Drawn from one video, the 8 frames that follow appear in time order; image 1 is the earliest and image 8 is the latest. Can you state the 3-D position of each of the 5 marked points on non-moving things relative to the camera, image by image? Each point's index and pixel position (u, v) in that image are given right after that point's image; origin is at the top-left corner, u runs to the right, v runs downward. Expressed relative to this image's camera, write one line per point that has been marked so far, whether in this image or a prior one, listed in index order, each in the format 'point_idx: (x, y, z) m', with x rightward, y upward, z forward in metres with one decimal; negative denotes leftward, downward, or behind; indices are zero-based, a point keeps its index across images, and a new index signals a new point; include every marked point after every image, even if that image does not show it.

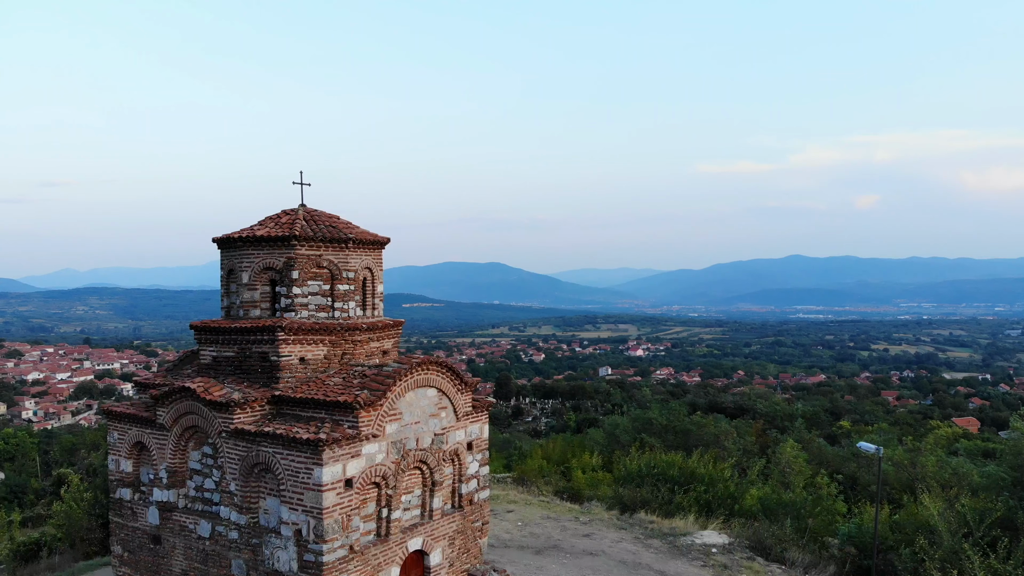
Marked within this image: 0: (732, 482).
0: (+4.4, -3.9, +12.5) m
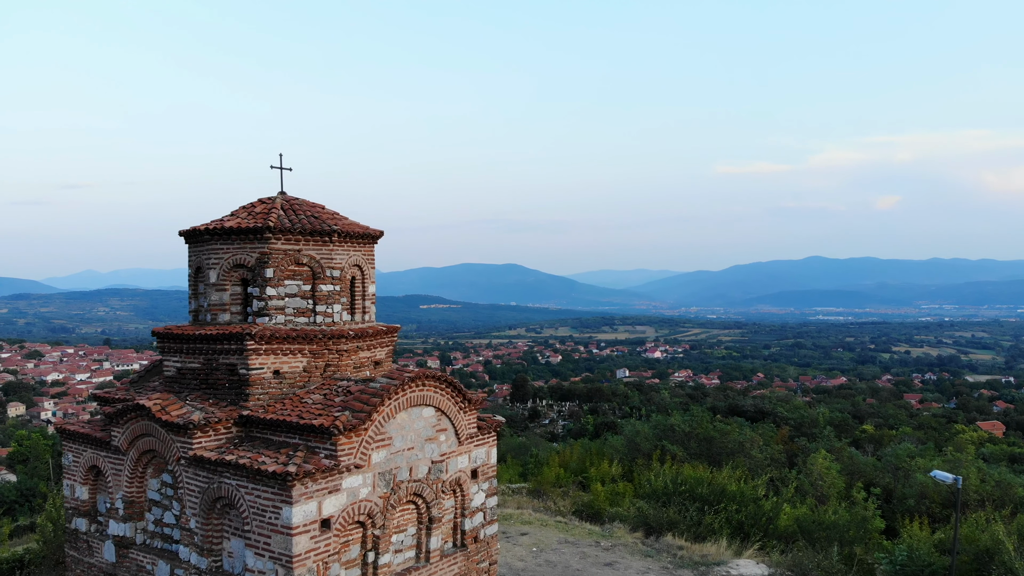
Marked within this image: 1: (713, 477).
0: (+4.7, -4.0, +11.5) m
1: (+4.1, -4.0, +12.8) m
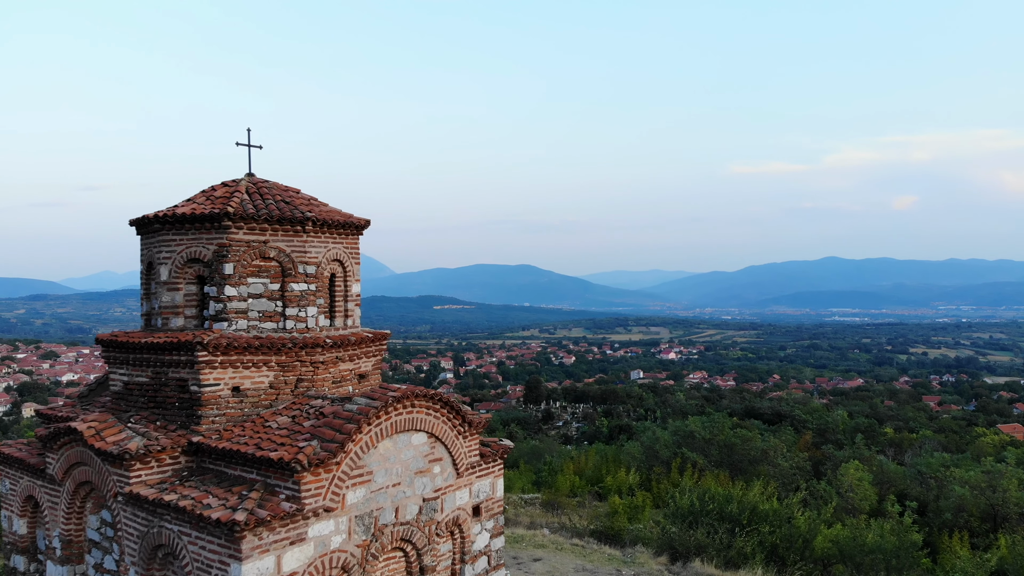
0: (+4.9, -4.0, +10.5) m
1: (+4.4, -4.0, +11.9) m
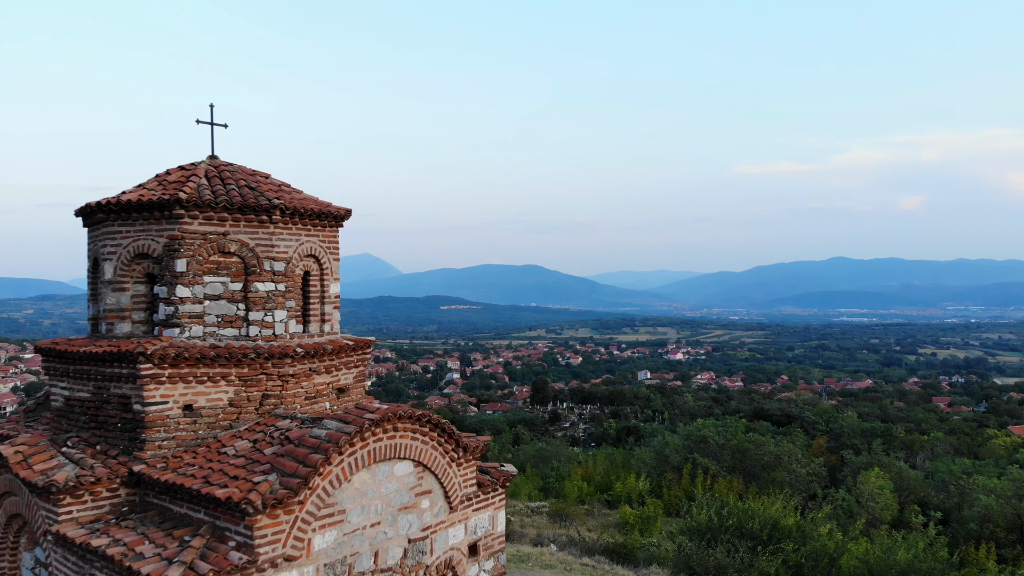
0: (+5.0, -4.0, +9.8) m
1: (+4.5, -4.0, +11.2) m
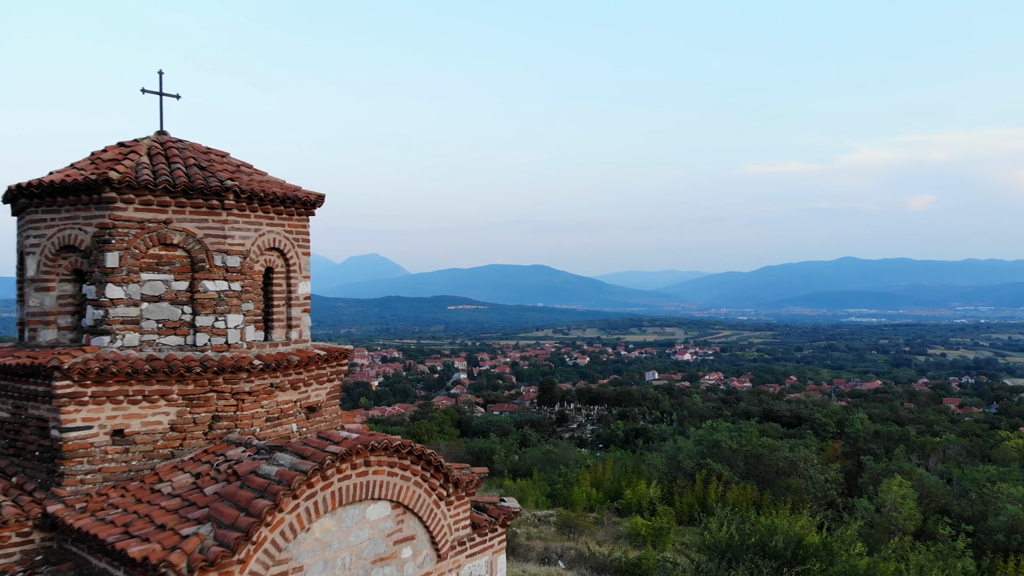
0: (+5.1, -4.0, +9.1) m
1: (+4.6, -4.0, +10.5) m
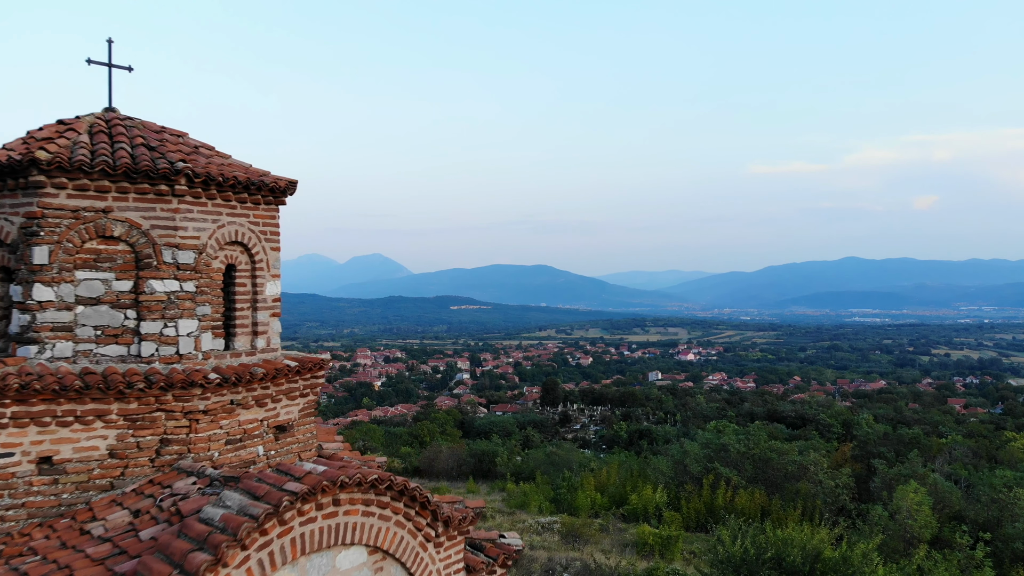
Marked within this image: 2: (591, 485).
0: (+5.1, -4.0, +8.7) m
1: (+4.6, -4.0, +10.0) m
2: (+2.5, -6.2, +19.0) m
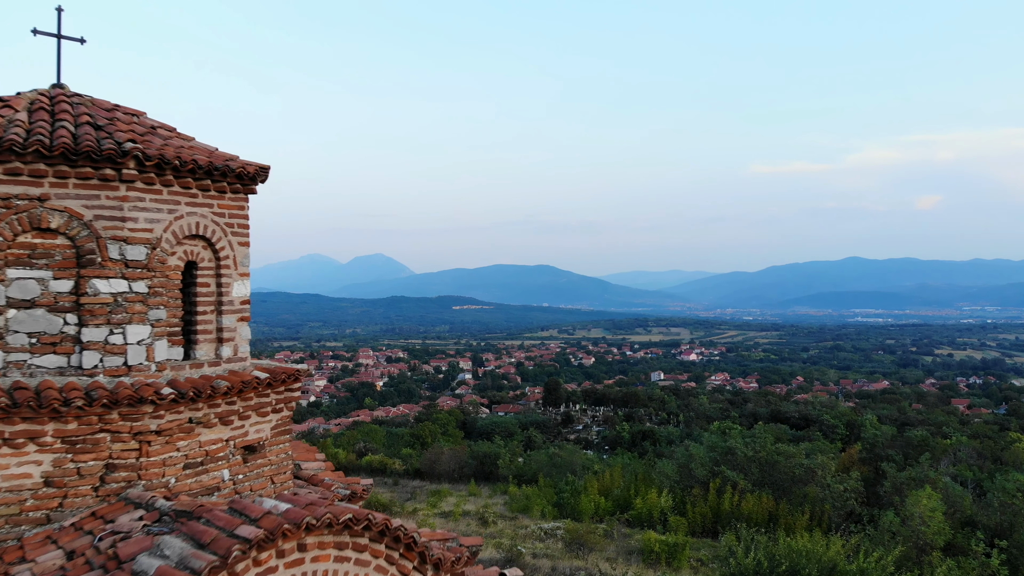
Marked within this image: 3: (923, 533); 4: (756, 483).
0: (+5.1, -4.0, +8.3) m
1: (+4.6, -4.0, +9.7) m
2: (+2.6, -6.2, +18.7) m
3: (+9.4, -5.6, +13.8) m
4: (+7.6, -6.0, +18.7) m
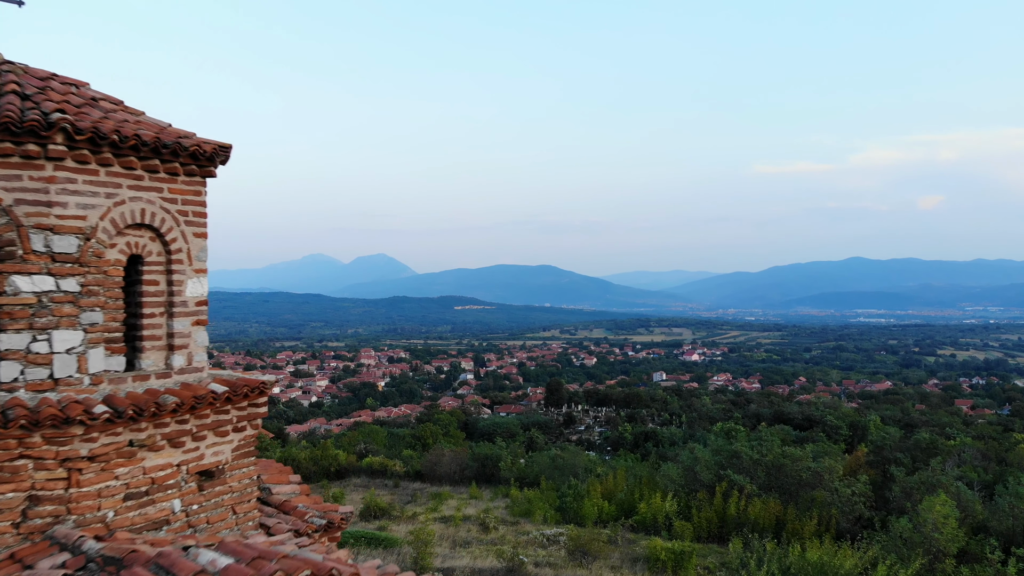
0: (+5.2, -4.0, +7.9) m
1: (+4.7, -4.0, +9.3) m
2: (+2.6, -6.2, +18.3) m
3: (+9.4, -5.6, +13.4) m
4: (+7.6, -6.0, +18.3) m
